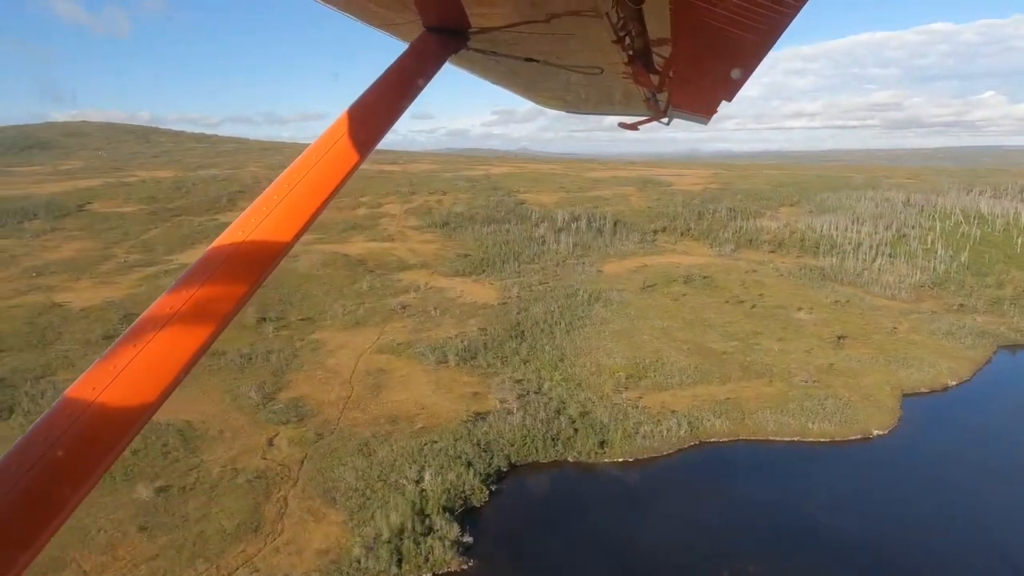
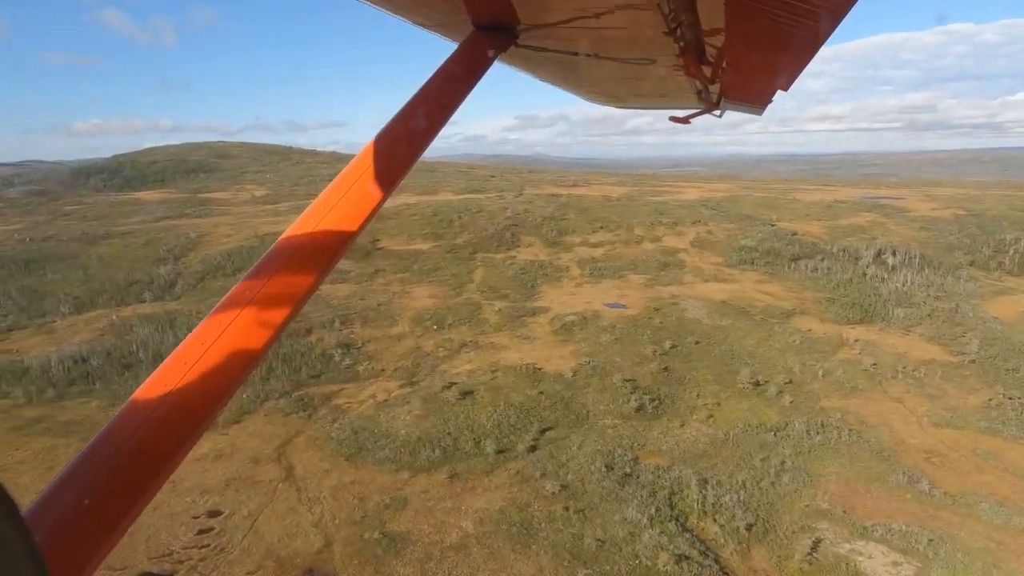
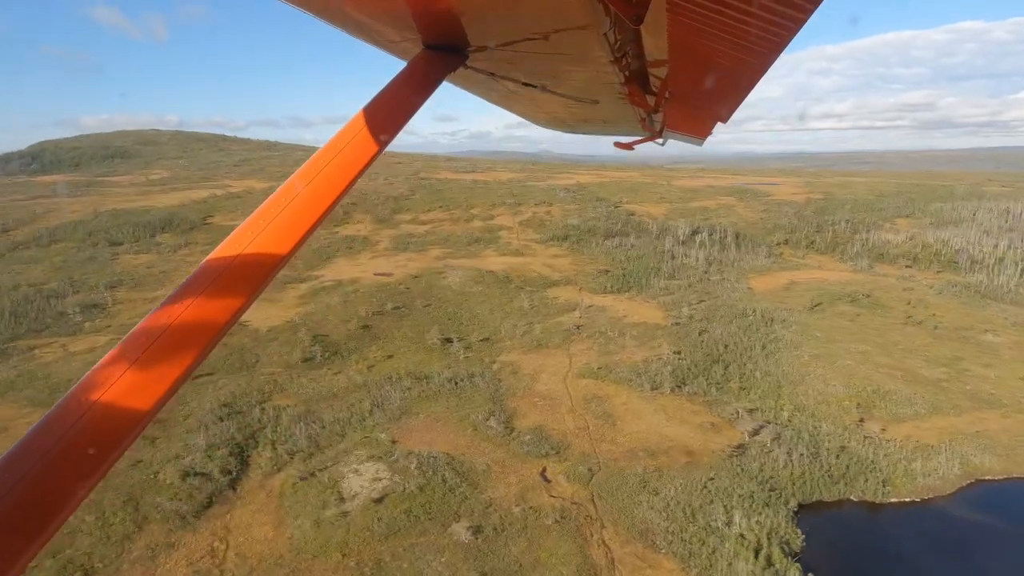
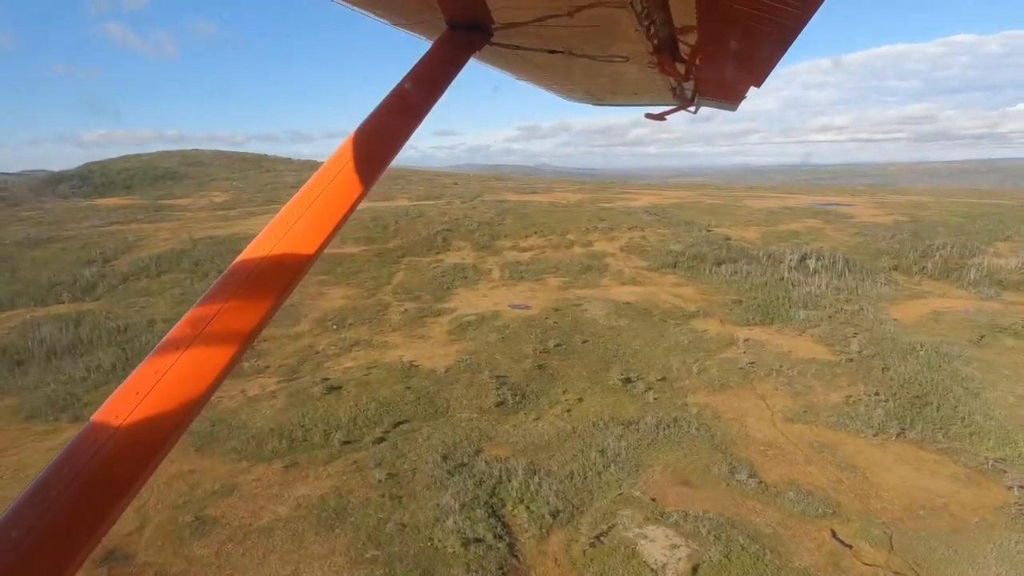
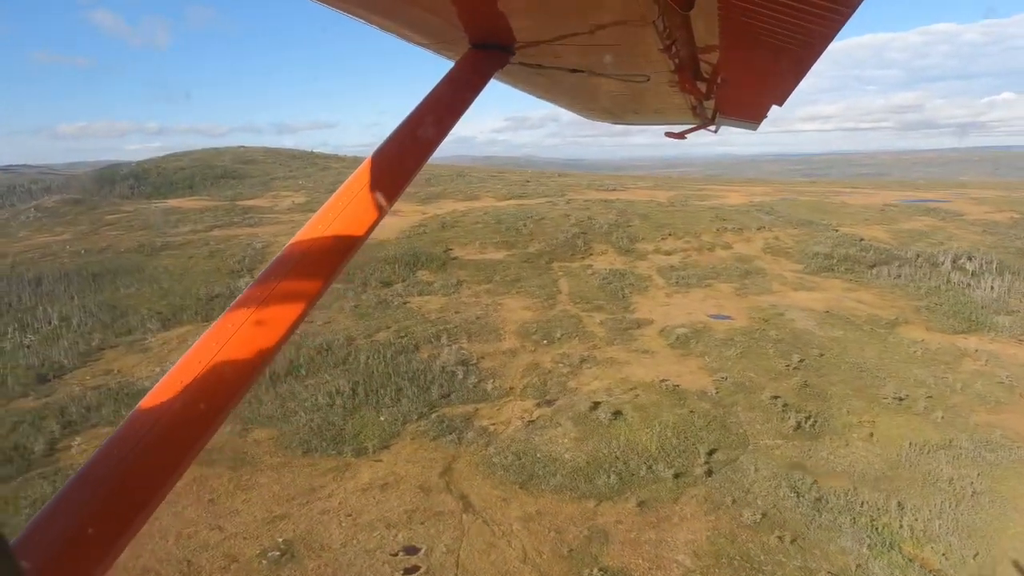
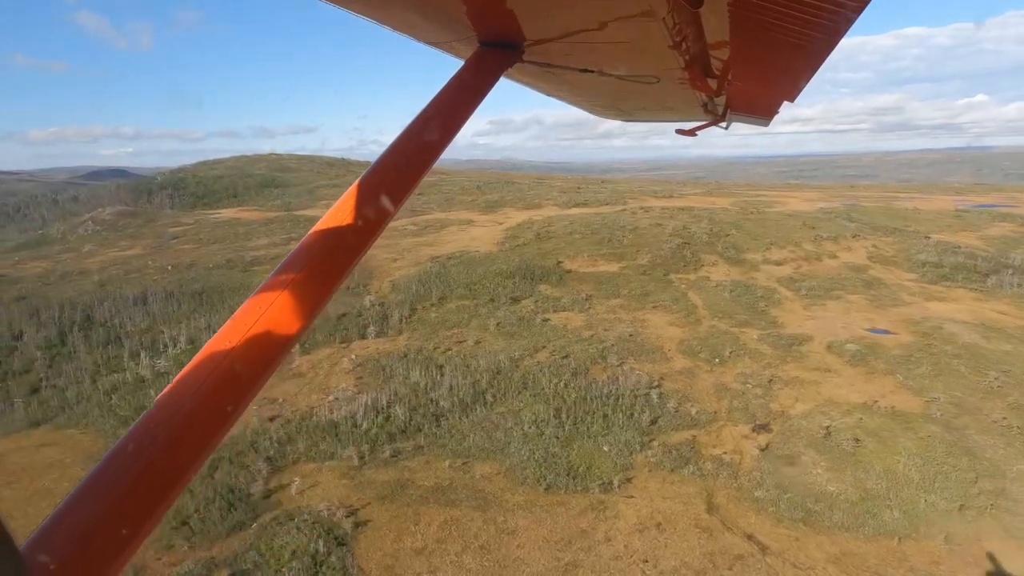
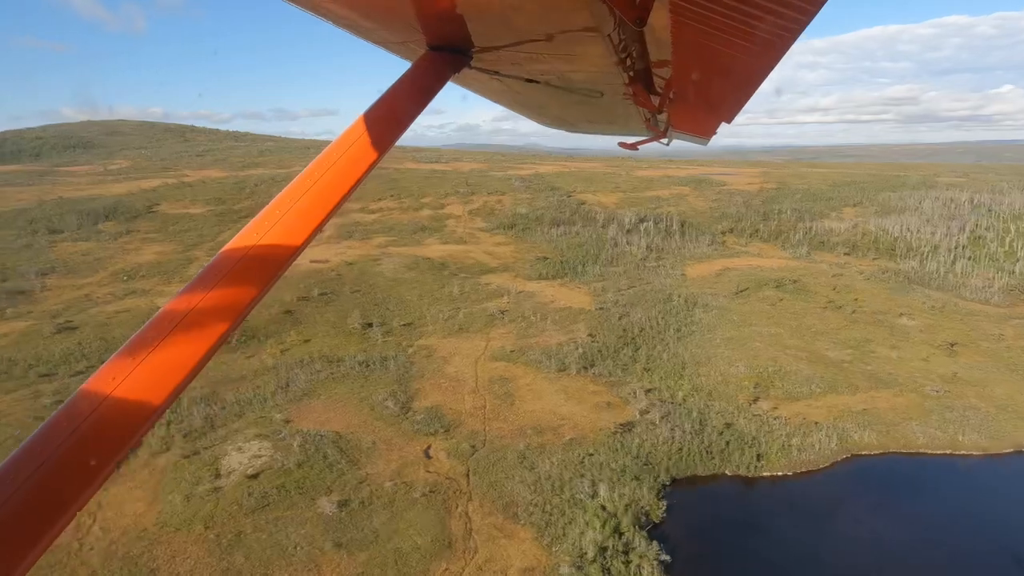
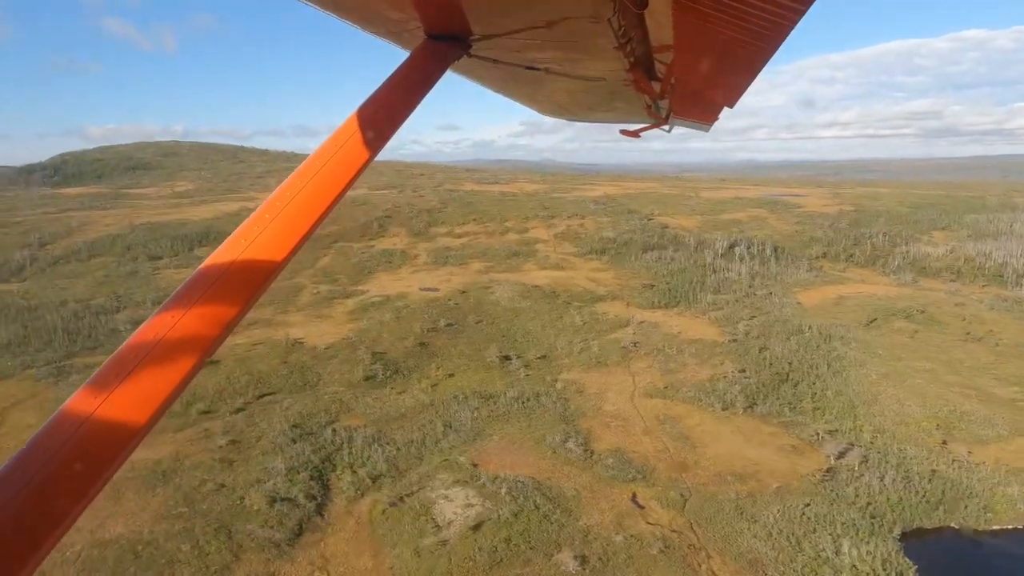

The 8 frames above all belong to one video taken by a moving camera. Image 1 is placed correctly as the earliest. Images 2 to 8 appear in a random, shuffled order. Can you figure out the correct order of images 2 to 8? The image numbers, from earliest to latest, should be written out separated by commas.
7, 3, 8, 4, 2, 5, 6
